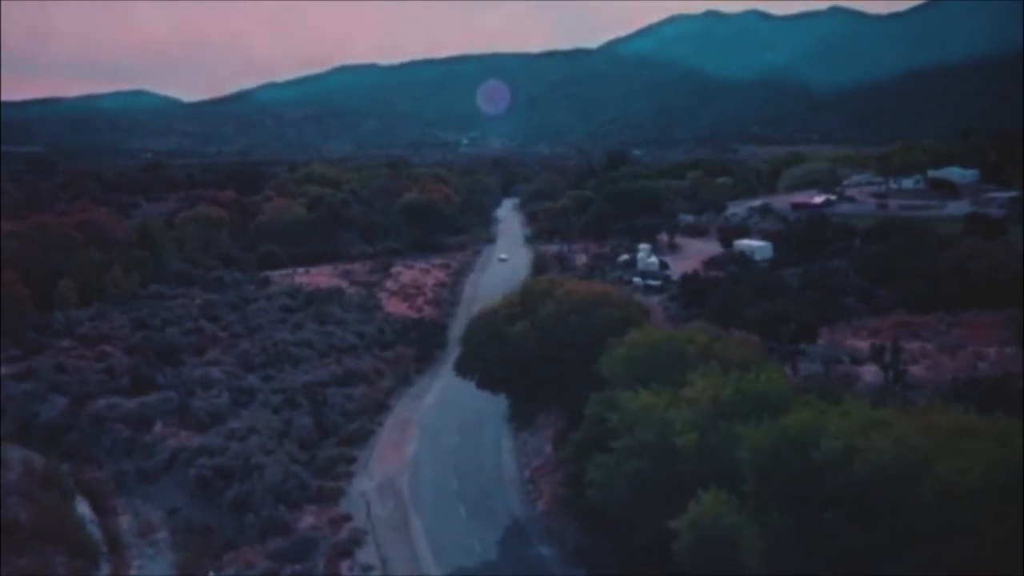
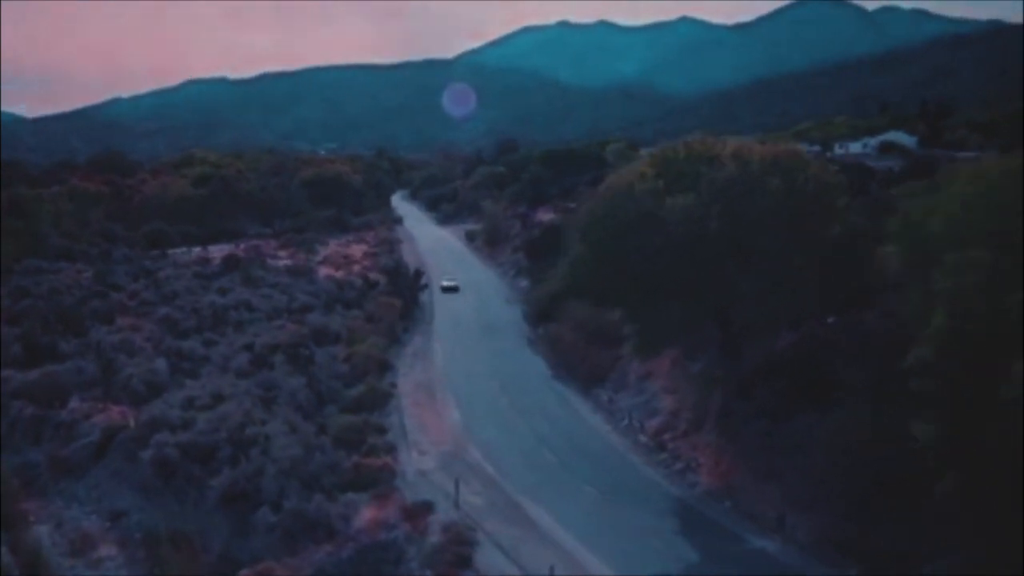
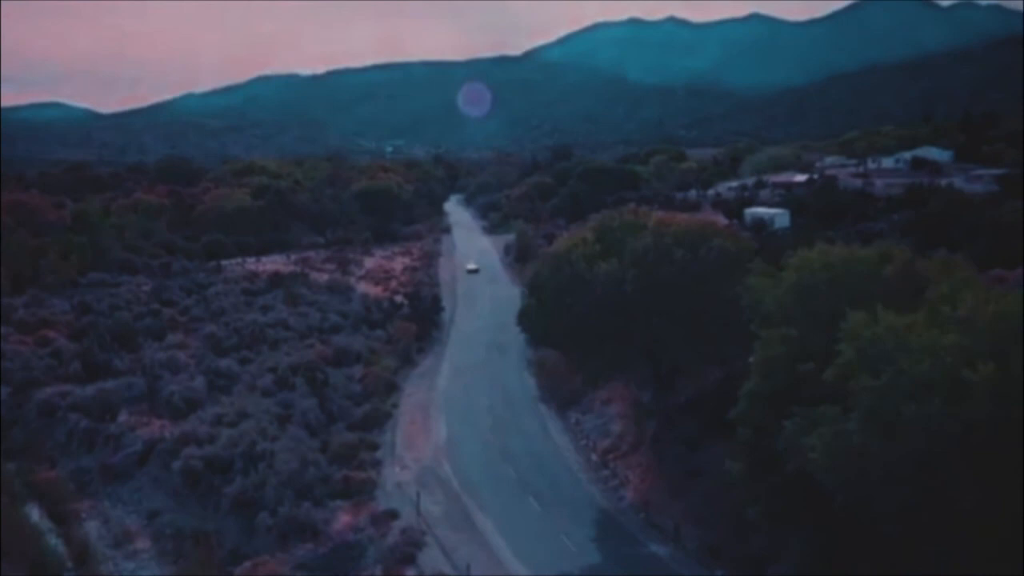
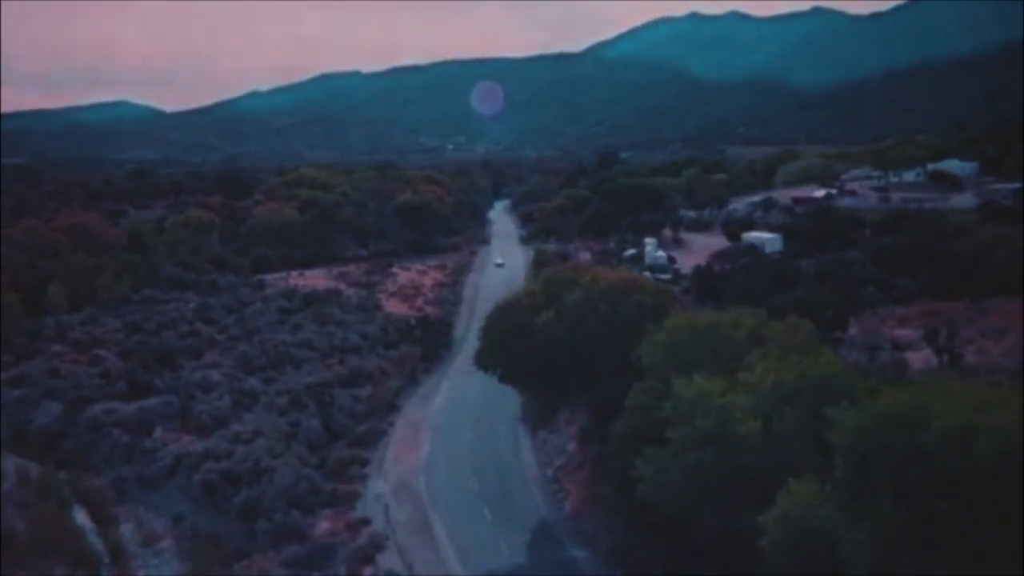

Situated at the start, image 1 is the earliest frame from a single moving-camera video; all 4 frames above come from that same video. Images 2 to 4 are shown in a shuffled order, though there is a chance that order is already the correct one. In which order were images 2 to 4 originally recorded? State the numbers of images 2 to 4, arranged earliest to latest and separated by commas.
4, 3, 2
